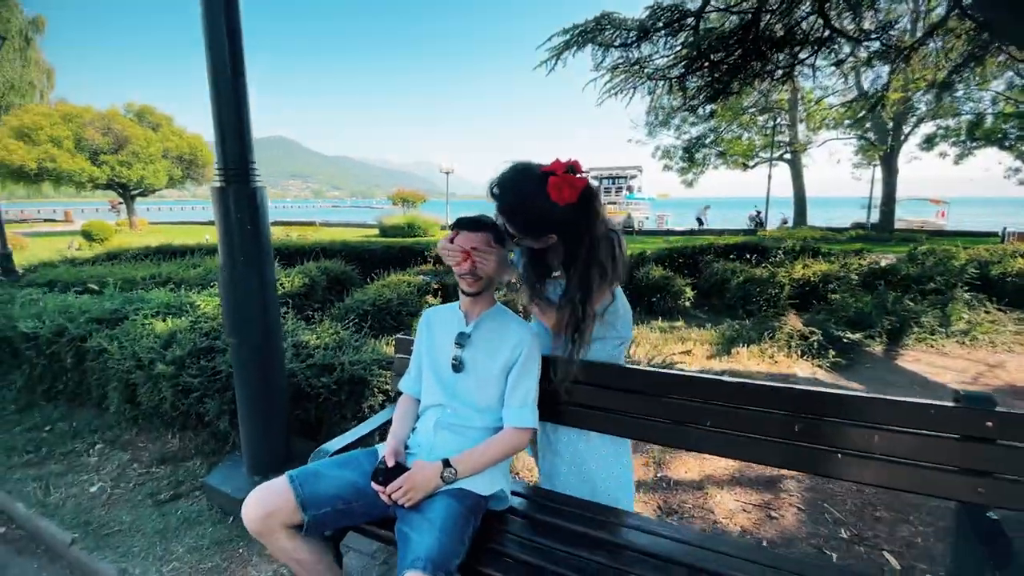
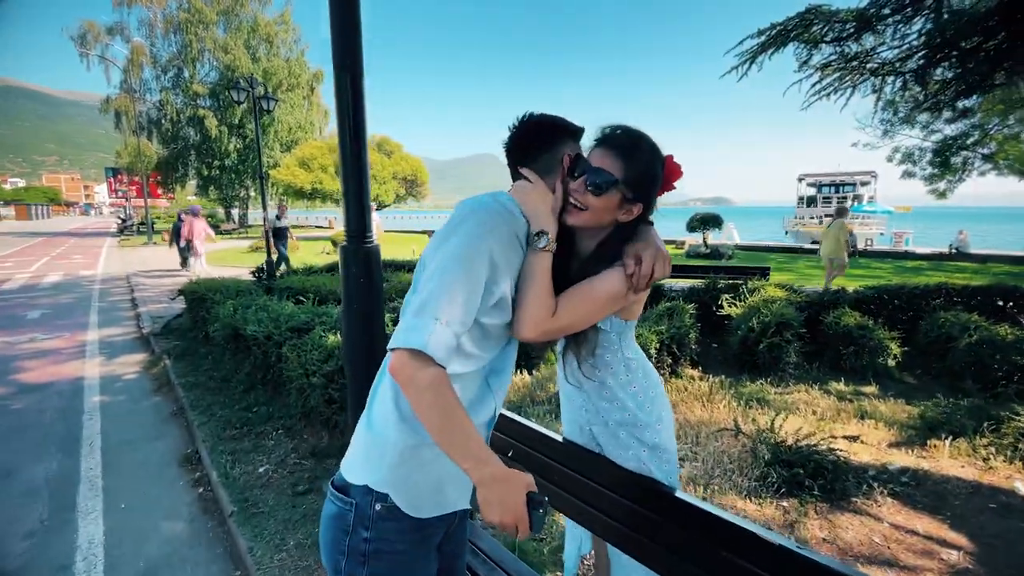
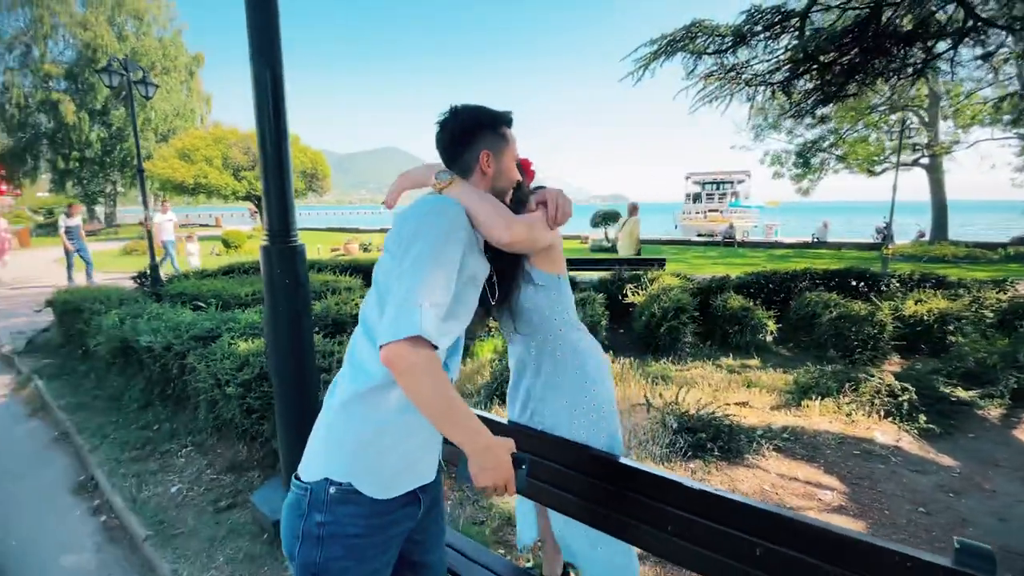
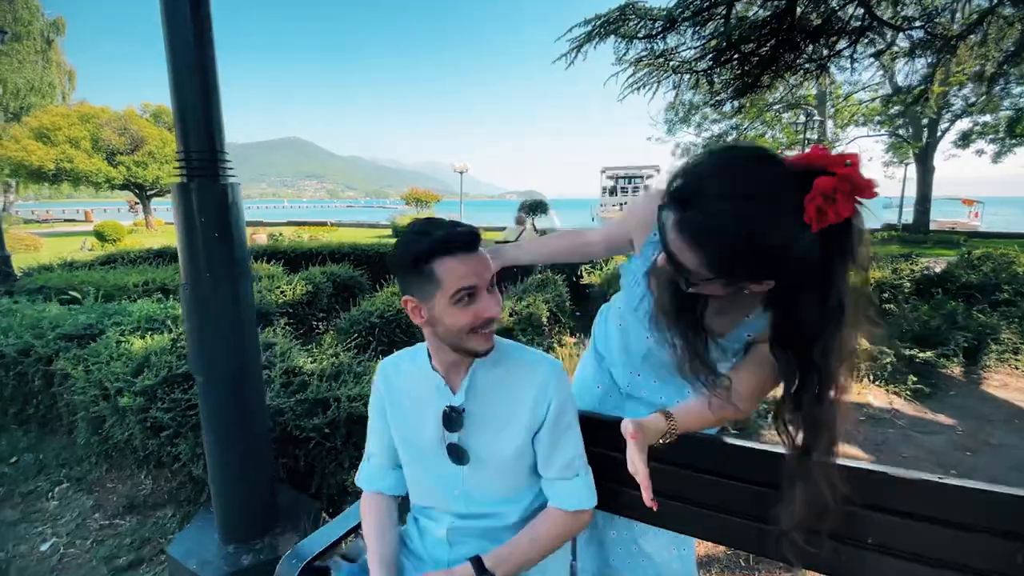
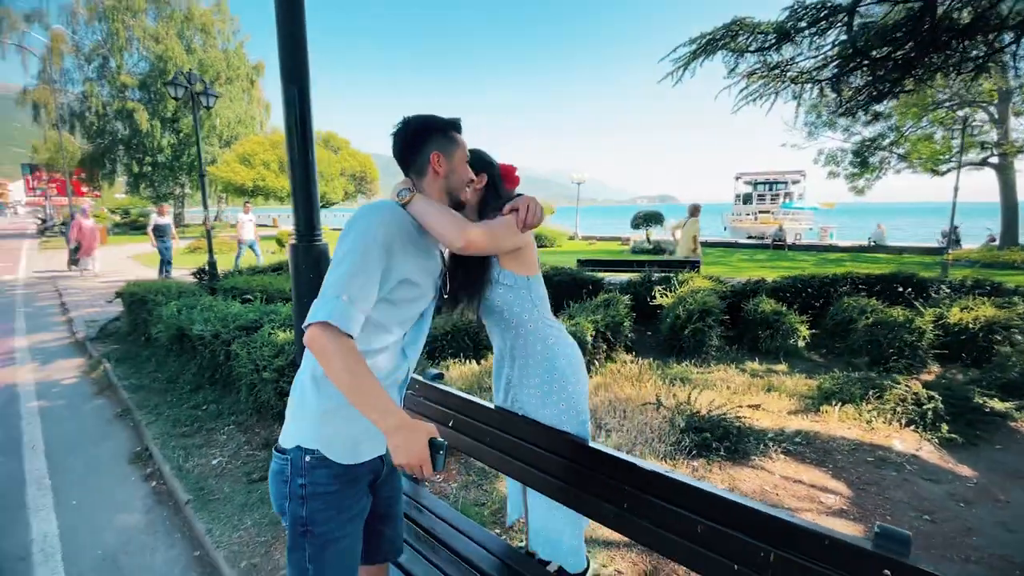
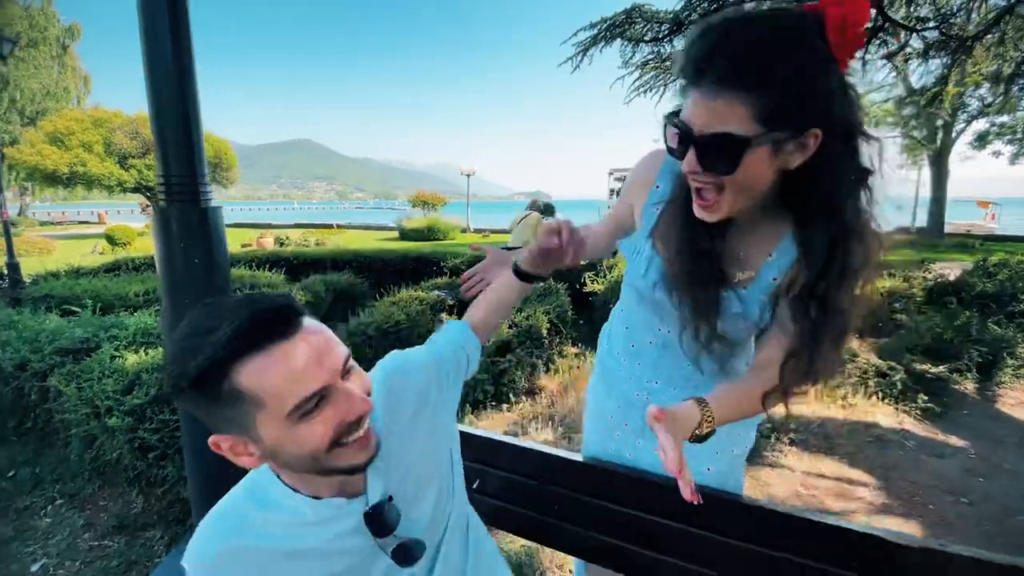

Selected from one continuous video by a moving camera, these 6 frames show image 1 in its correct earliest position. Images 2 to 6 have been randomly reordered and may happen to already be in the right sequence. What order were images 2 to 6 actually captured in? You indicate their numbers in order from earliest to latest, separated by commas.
4, 6, 3, 5, 2
